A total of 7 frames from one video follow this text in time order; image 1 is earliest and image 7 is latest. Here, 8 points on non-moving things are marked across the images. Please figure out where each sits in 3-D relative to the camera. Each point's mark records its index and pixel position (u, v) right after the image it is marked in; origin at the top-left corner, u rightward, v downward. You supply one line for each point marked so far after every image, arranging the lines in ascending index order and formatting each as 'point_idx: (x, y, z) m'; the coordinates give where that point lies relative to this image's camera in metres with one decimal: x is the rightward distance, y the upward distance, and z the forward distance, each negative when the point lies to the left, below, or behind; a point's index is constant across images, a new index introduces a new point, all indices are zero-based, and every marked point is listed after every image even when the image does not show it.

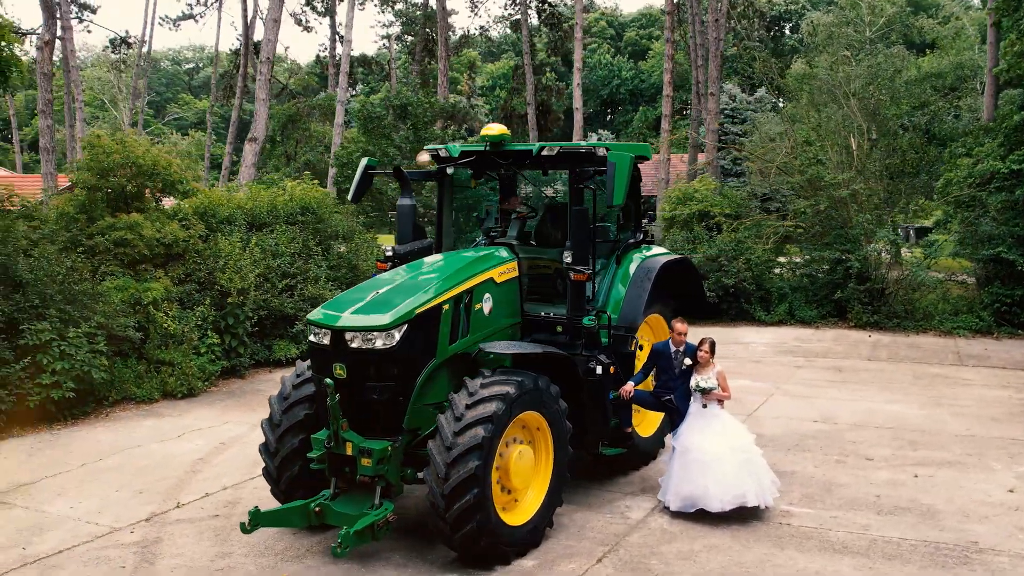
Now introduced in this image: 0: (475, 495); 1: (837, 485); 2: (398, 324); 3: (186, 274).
0: (-0.2, -1.0, +4.8) m
1: (+2.1, -1.3, +6.5) m
2: (-0.6, -0.2, +4.9) m
3: (-3.3, +0.1, +9.8) m
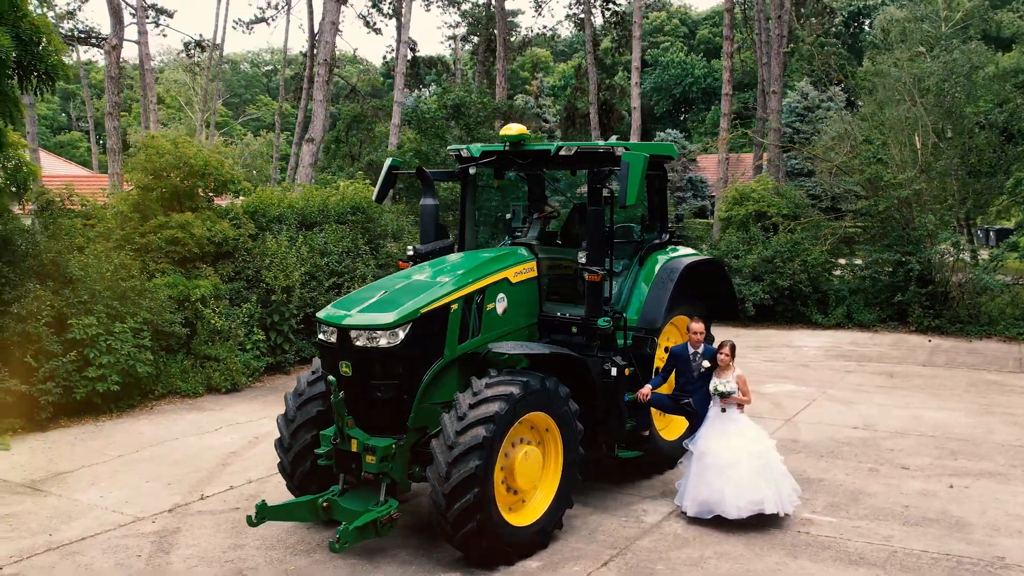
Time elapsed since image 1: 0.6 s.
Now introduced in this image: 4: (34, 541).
0: (-0.2, -1.0, +4.8) m
1: (+2.3, -1.3, +6.3) m
2: (-0.6, -0.2, +4.9) m
3: (-2.8, +0.2, +10.1) m
4: (-2.6, -1.4, +5.4) m
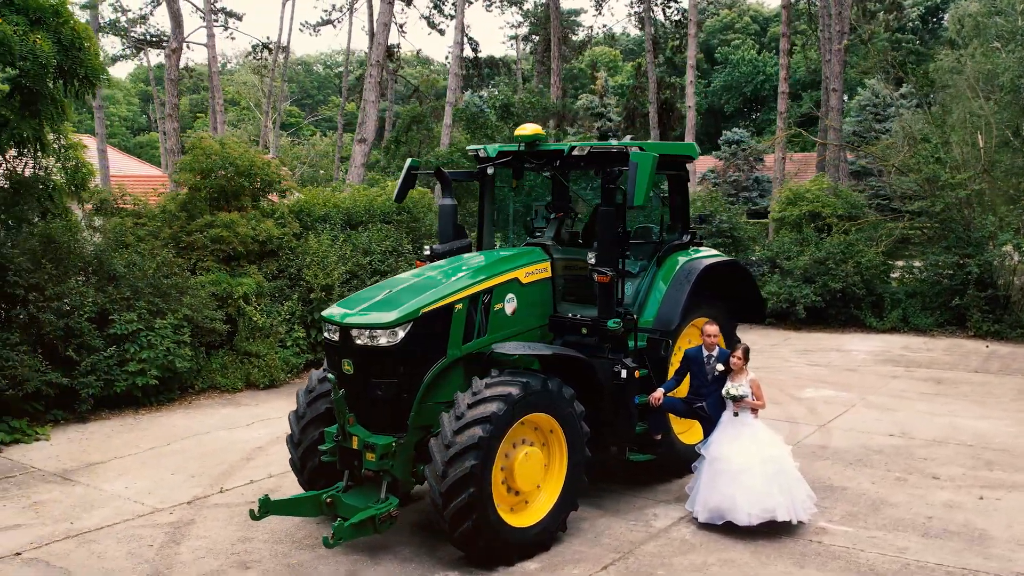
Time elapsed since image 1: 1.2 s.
0: (-0.2, -1.0, +4.8) m
1: (+2.3, -1.3, +6.1) m
2: (-0.6, -0.2, +5.0) m
3: (-2.4, +0.2, +10.3) m
4: (-2.6, -1.4, +5.6) m
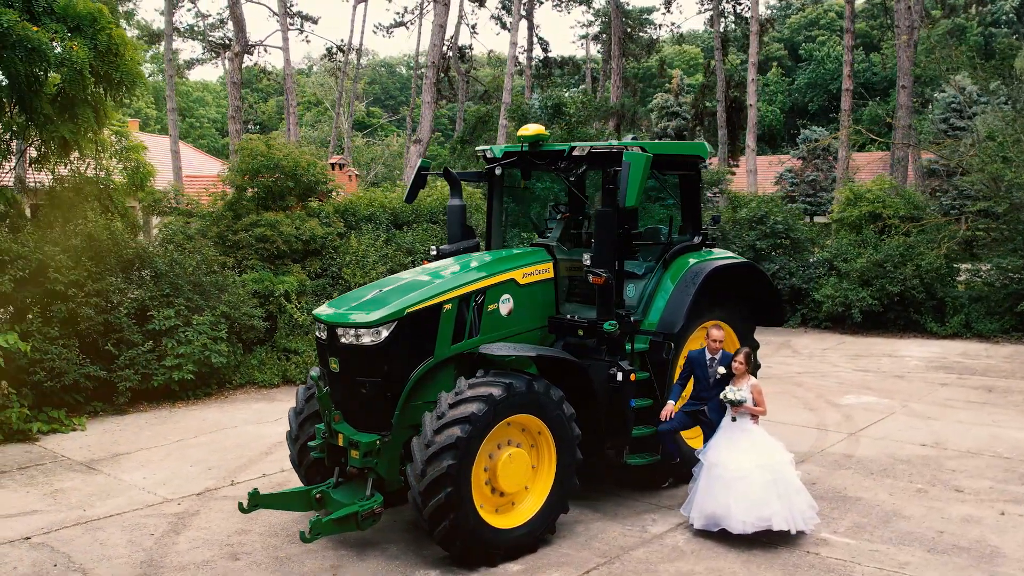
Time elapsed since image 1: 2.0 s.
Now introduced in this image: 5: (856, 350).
0: (-0.3, -1.0, +4.8) m
1: (+2.3, -1.4, +5.9) m
2: (-0.6, -0.2, +5.0) m
3: (-2.0, +0.2, +10.5) m
4: (-2.6, -1.4, +5.8) m
5: (+3.9, -0.7, +11.2) m
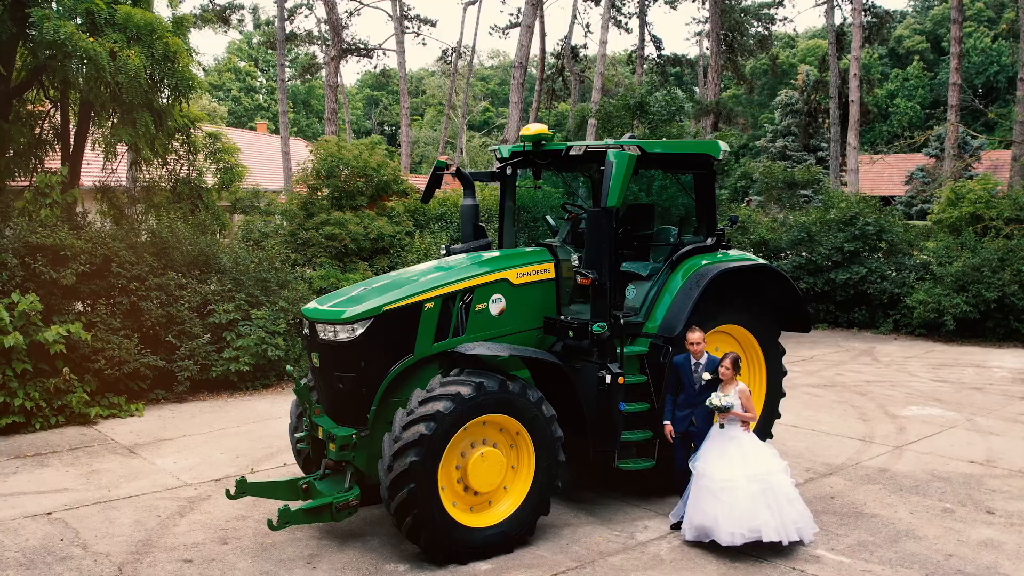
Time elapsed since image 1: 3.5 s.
0: (-0.5, -1.0, +4.9) m
1: (+2.3, -1.4, +5.5) m
2: (-0.8, -0.2, +5.1) m
3: (-1.3, +0.2, +10.7) m
4: (-2.7, -1.3, +6.2) m
5: (+4.7, -0.8, +10.6) m
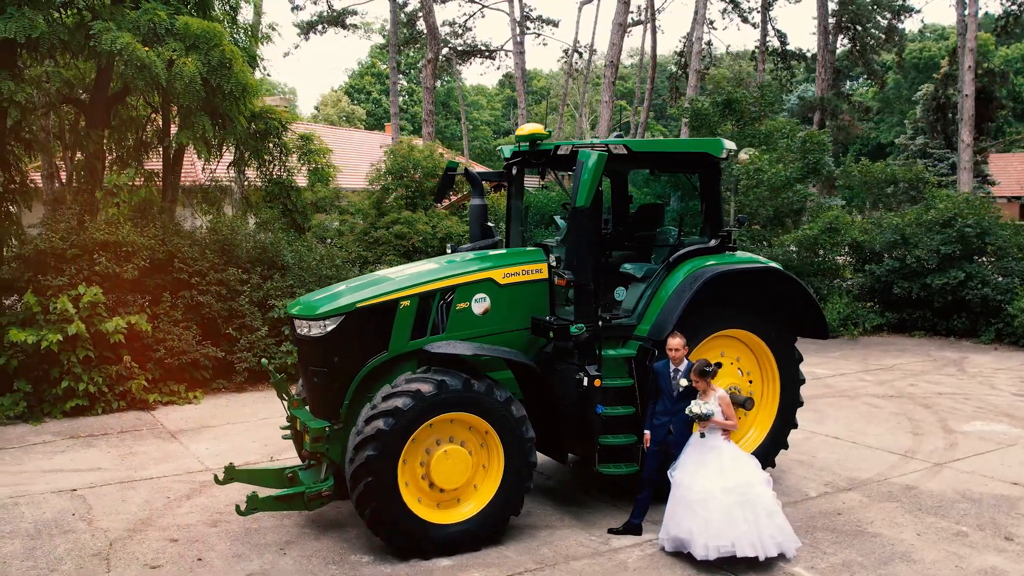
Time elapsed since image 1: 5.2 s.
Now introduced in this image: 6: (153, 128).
0: (-0.7, -1.0, +5.0) m
1: (+2.1, -1.4, +5.2) m
2: (-1.0, -0.2, +5.3) m
3: (-0.6, +0.3, +10.9) m
4: (-2.7, -1.3, +6.6) m
5: (+5.3, -0.8, +9.8) m
6: (-4.4, +1.9, +11.9) m
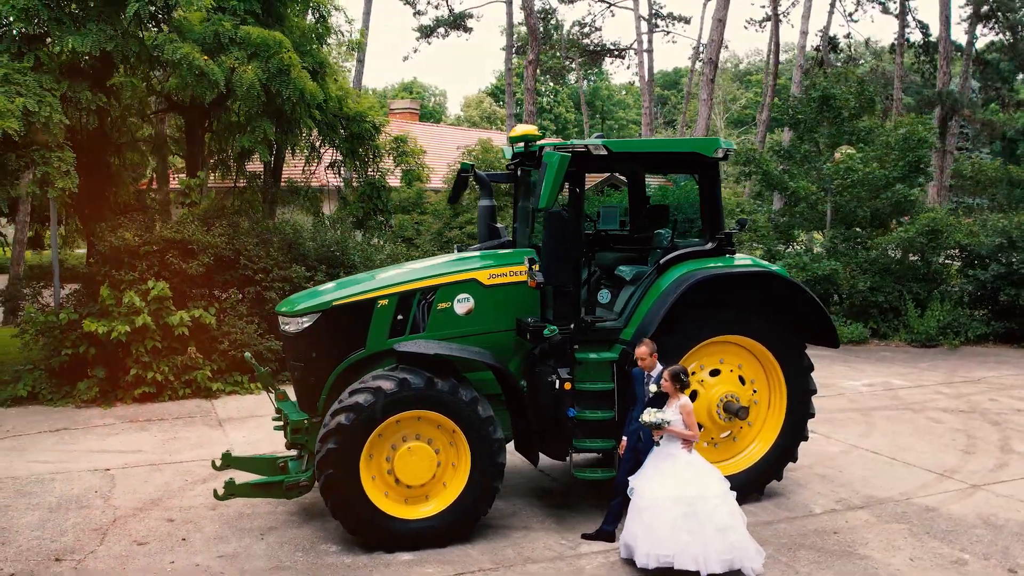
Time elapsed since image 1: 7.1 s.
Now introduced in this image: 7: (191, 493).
0: (-1.0, -1.0, +5.1) m
1: (+1.8, -1.5, +4.9) m
2: (-1.1, -0.1, +5.5) m
3: (+0.2, +0.3, +10.9) m
4: (-2.6, -1.2, +7.1) m
5: (+5.8, -0.9, +8.9) m
6: (-3.3, +2.0, +12.6) m
7: (-2.0, -1.3, +6.3) m
